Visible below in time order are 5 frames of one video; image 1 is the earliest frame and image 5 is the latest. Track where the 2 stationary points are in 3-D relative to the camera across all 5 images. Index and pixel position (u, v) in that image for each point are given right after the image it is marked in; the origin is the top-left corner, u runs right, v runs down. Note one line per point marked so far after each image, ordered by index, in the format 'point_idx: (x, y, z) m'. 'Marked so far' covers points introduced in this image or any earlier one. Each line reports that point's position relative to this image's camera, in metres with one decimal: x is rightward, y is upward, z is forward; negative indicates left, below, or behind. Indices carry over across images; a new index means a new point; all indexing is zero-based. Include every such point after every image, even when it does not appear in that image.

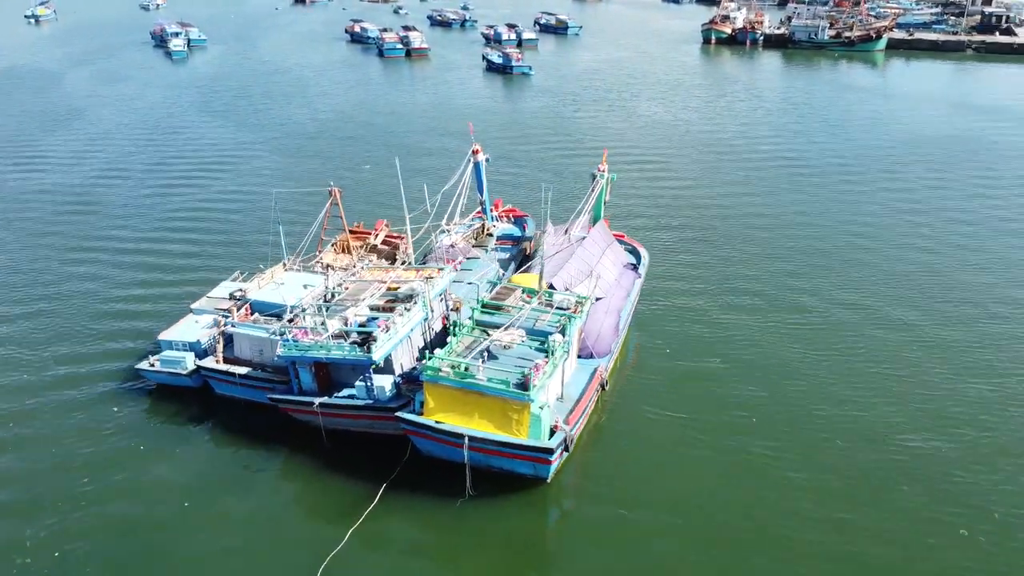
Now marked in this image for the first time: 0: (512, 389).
0: (0.0, -2.6, +19.2) m
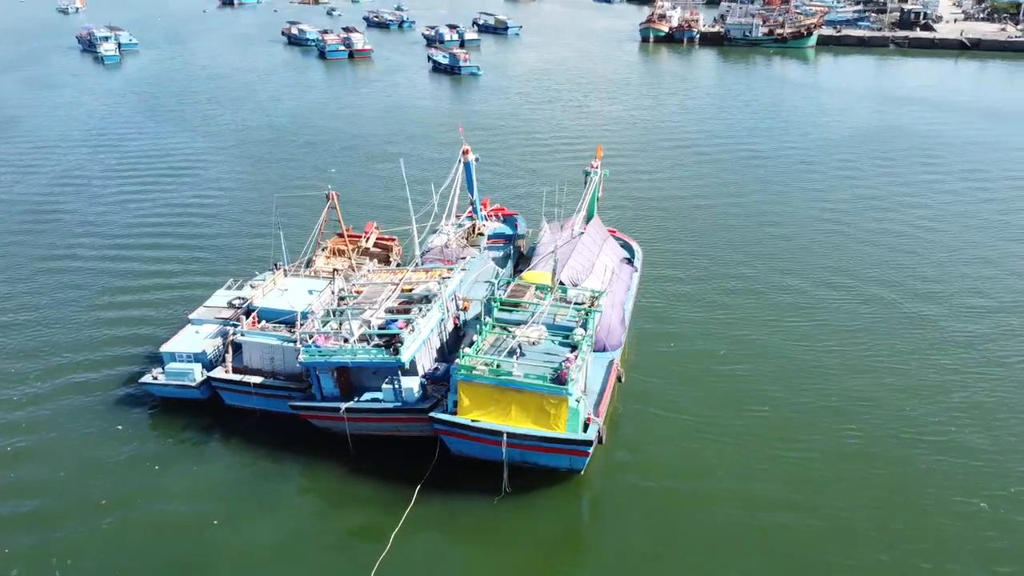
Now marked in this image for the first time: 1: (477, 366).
0: (+1.0, -2.5, +19.4) m
1: (-0.8, -2.1, +19.9) m
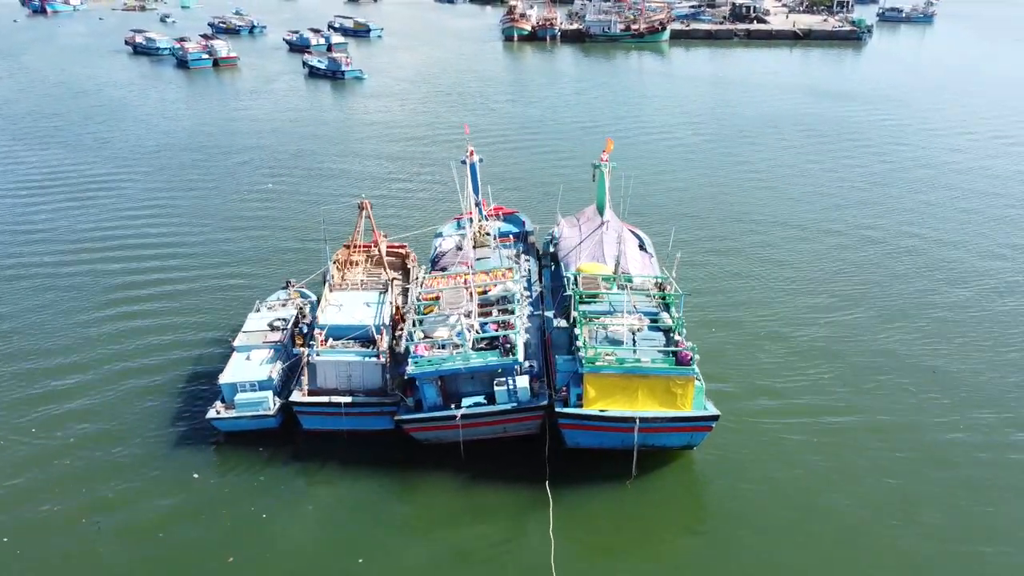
0: (+4.4, -2.1, +20.2) m
1: (+2.5, -1.9, +20.4) m
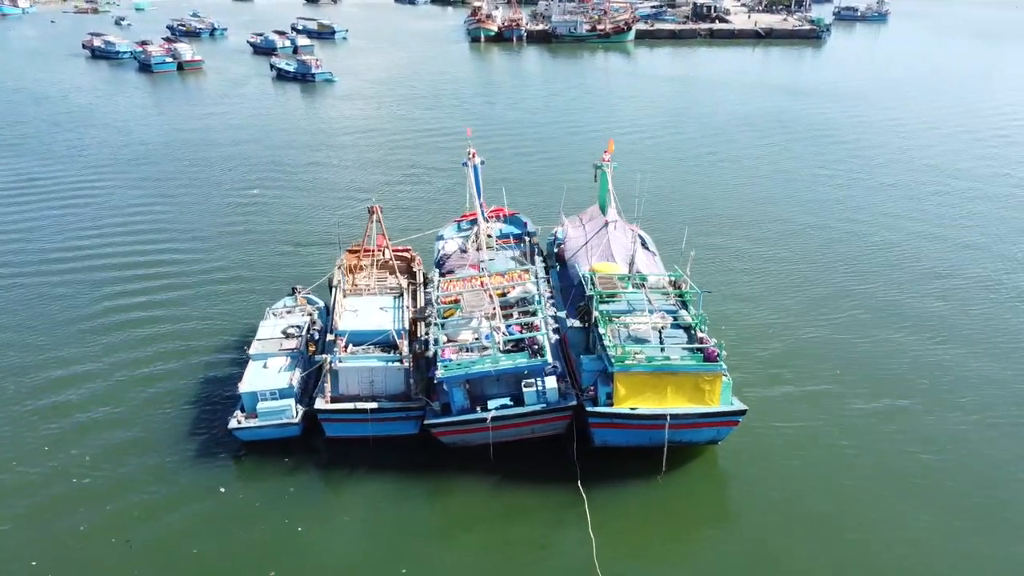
0: (+5.3, -2.1, +20.6) m
1: (+3.4, -1.9, +20.7) m
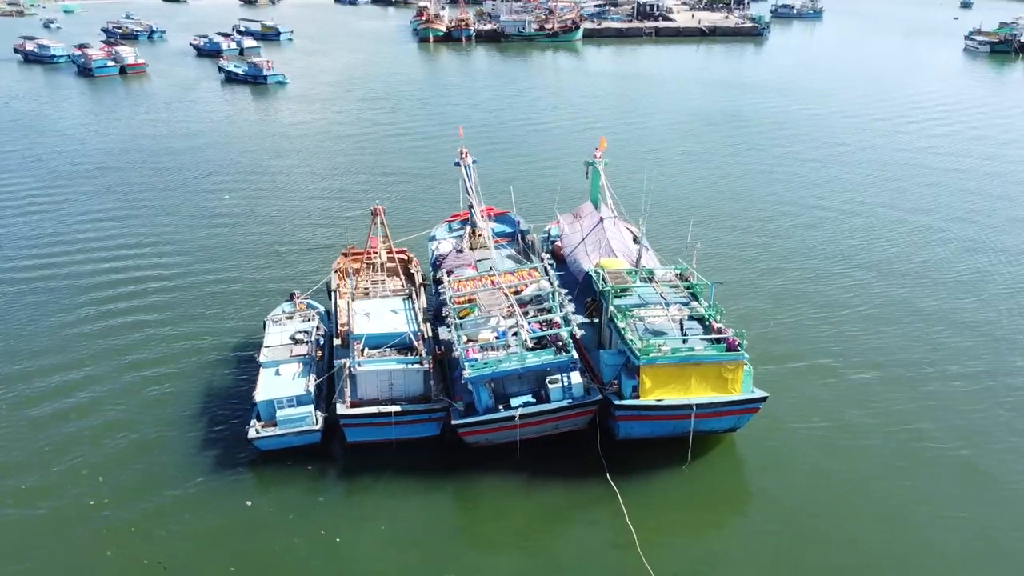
0: (+6.0, -1.9, +21.1) m
1: (+4.1, -1.8, +21.1) m
